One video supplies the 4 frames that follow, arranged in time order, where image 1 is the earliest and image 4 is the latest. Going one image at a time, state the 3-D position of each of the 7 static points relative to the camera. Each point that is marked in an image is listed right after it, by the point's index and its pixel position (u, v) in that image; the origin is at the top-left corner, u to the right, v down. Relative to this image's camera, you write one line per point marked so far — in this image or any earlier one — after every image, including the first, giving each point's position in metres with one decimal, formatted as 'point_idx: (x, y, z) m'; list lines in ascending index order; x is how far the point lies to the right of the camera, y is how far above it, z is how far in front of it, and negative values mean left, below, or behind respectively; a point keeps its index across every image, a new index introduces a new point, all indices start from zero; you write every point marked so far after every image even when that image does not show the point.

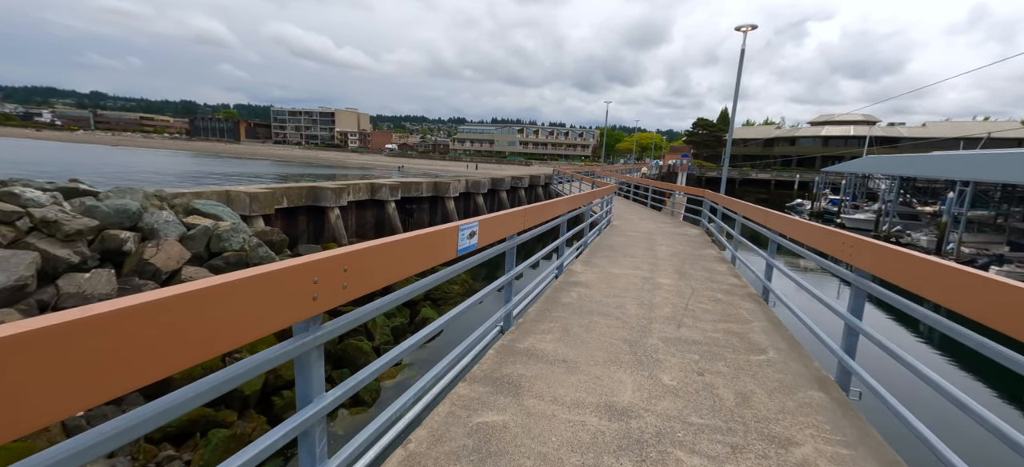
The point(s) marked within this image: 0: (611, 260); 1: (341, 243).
0: (+1.3, -0.4, +6.0) m
1: (-5.5, -0.3, +14.7) m
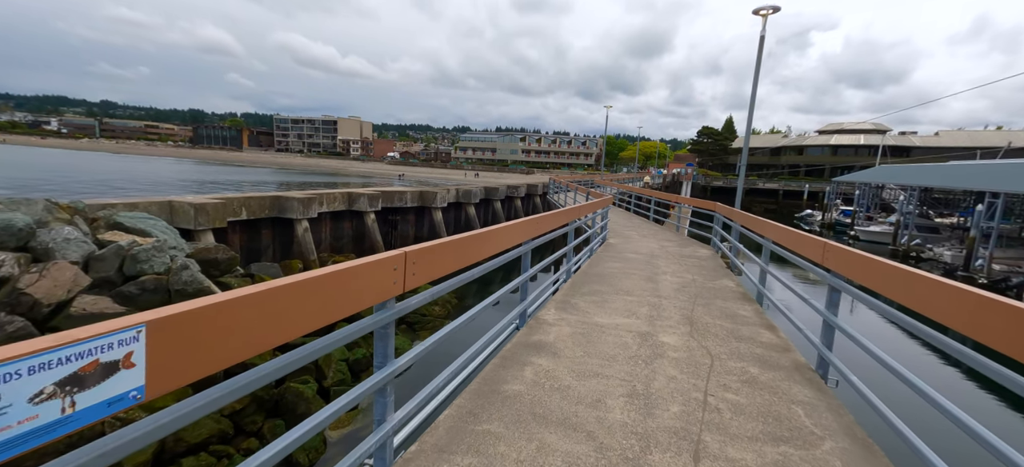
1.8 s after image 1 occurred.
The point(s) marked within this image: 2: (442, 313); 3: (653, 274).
0: (+0.9, -0.7, +4.5) m
1: (-5.9, -0.7, +13.3) m
2: (-2.0, -2.3, +13.2) m
3: (+1.9, -0.5, +6.0) m
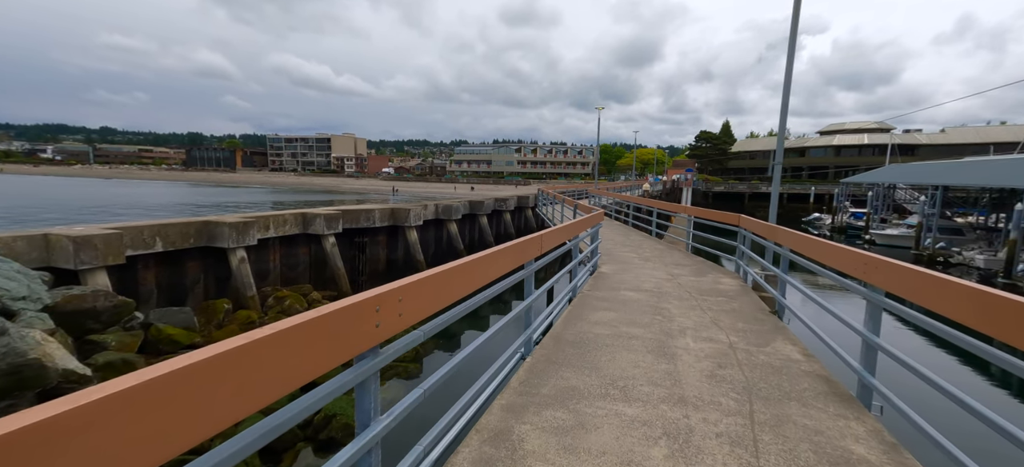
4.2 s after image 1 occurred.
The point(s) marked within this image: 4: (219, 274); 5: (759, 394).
0: (+0.3, -1.0, +2.3) m
1: (-6.5, -1.5, +11.1) m
2: (-2.5, -2.9, +11.0) m
3: (+1.3, -0.8, +3.8) m
4: (-7.3, -1.0, +11.3) m
5: (+1.5, -1.0, +2.8) m
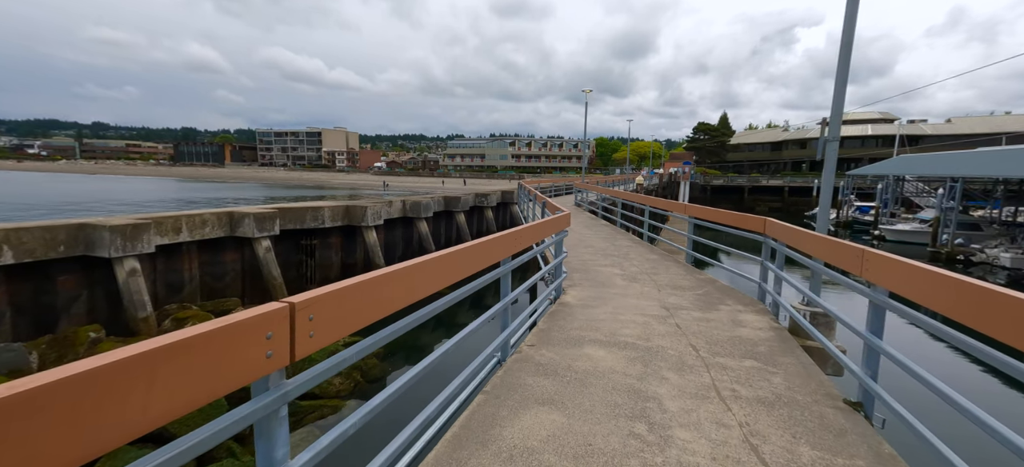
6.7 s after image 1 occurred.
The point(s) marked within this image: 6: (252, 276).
0: (-0.5, -1.2, +0.1) m
1: (-7.3, -1.6, +8.8) m
2: (-3.3, -3.0, +8.8) m
3: (+0.5, -1.0, +1.7) m
4: (-8.1, -1.1, +9.1) m
5: (+0.7, -1.1, +0.6) m
6: (-7.0, -1.2, +12.3) m
